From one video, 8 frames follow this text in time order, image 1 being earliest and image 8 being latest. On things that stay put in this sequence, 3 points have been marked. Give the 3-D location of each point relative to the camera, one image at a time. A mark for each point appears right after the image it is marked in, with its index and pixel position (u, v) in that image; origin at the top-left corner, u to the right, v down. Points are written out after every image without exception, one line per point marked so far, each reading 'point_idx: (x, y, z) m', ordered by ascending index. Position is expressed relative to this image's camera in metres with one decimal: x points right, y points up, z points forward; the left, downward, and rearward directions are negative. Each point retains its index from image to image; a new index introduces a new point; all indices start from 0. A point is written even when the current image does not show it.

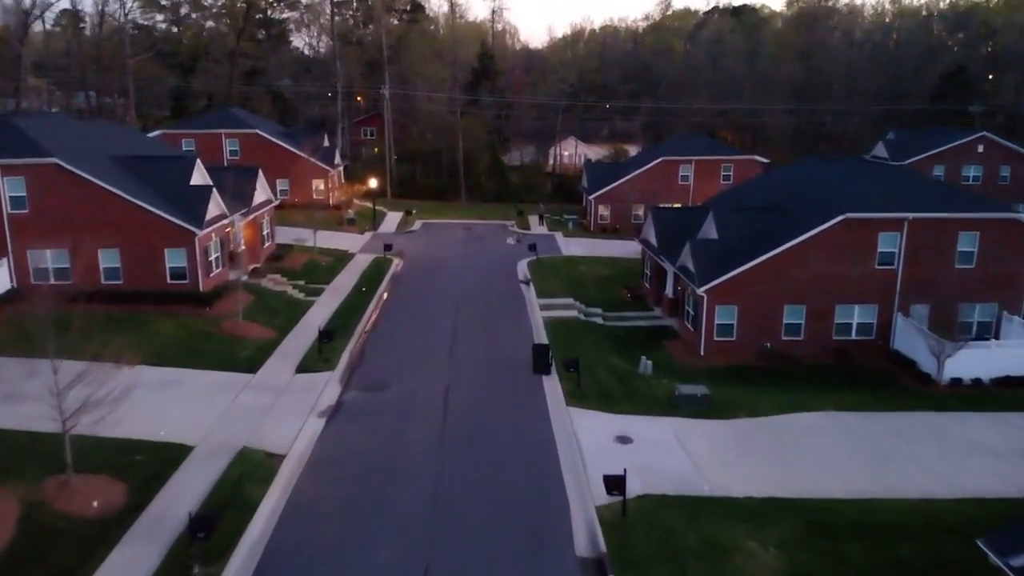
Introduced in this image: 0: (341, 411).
0: (-5.6, -4.0, +19.0) m
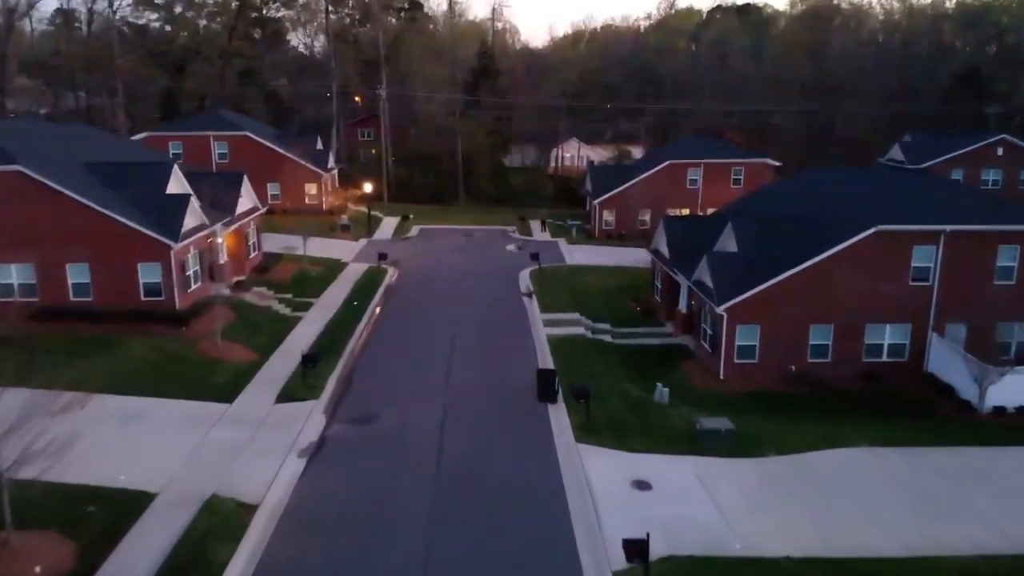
0: (-5.5, -4.7, +17.1) m
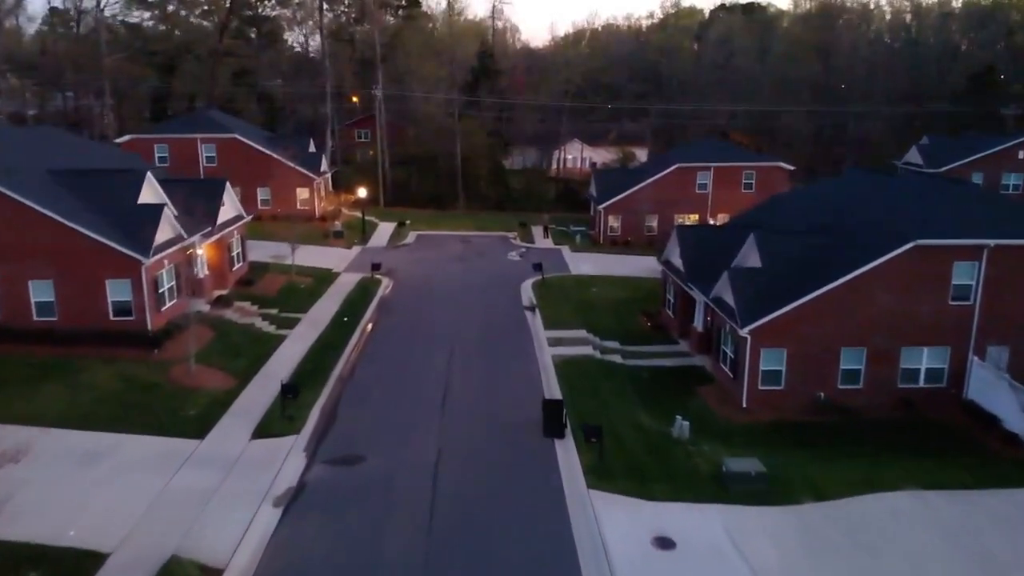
0: (-5.4, -5.4, +15.1) m
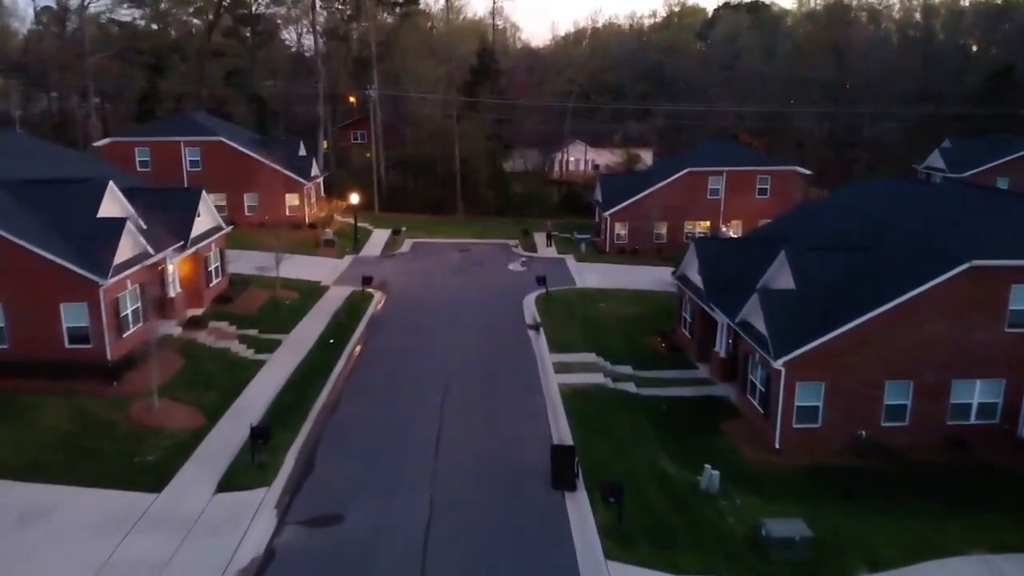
0: (-5.3, -6.1, +12.8) m
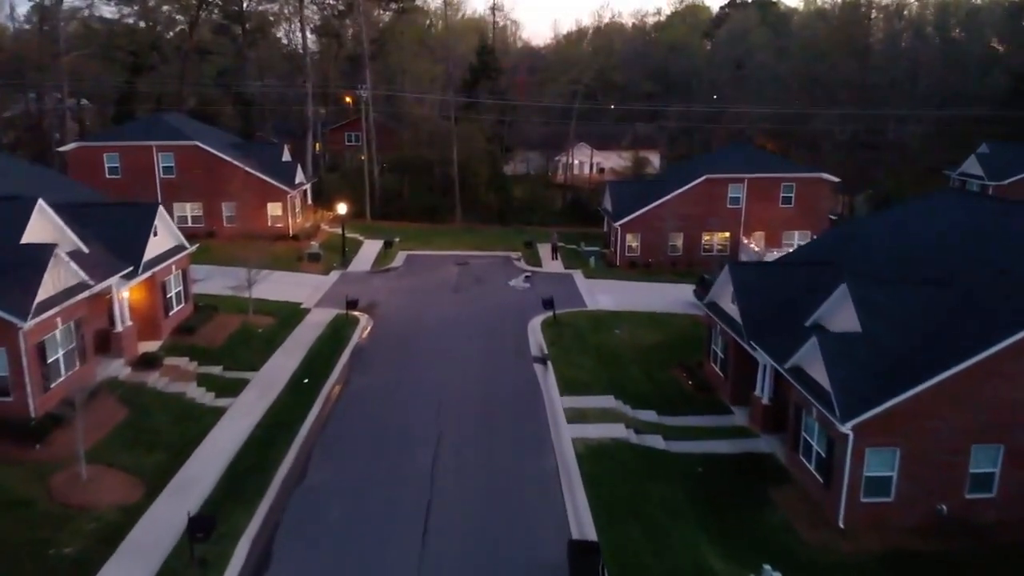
0: (-5.2, -7.2, +9.6) m
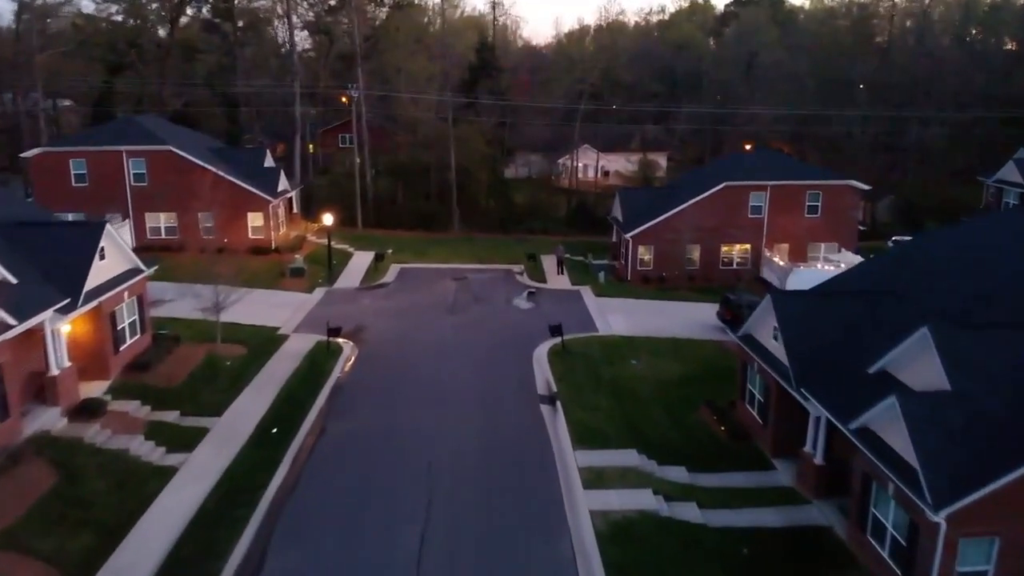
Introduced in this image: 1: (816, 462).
0: (-5.0, -8.3, +6.6) m
1: (+8.1, -4.6, +15.5) m
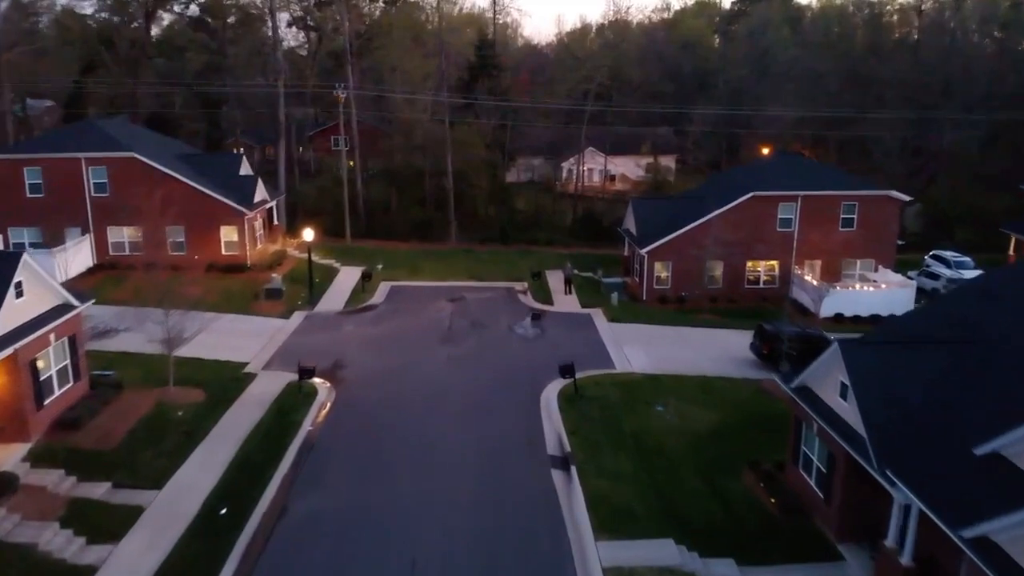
0: (-4.9, -9.4, +3.3) m
1: (+8.2, -5.7, +12.2) m
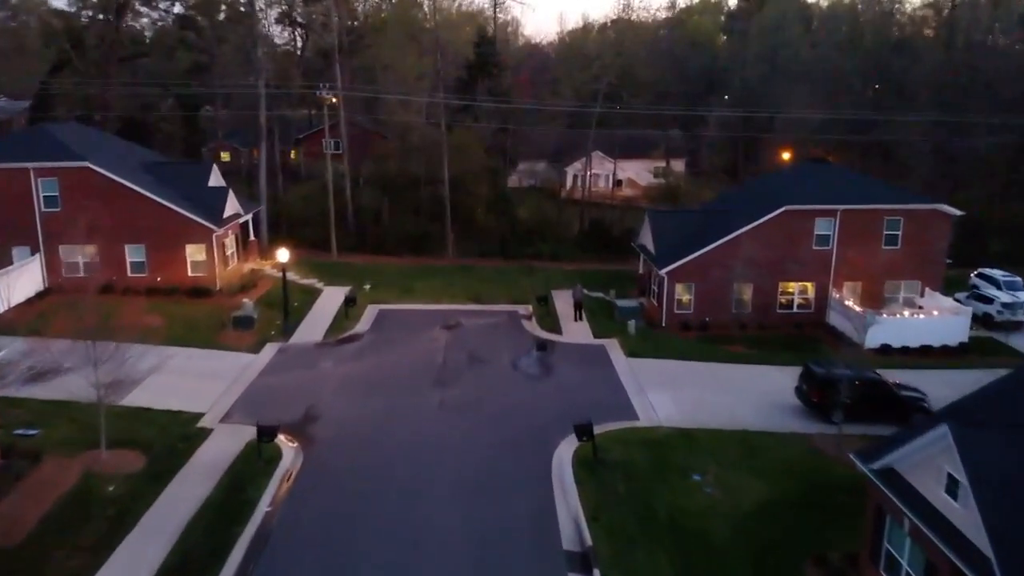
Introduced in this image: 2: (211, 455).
0: (-4.8, -10.6, 0.0) m
1: (+8.4, -6.9, +8.9) m
2: (-8.6, -4.7, +16.6) m
